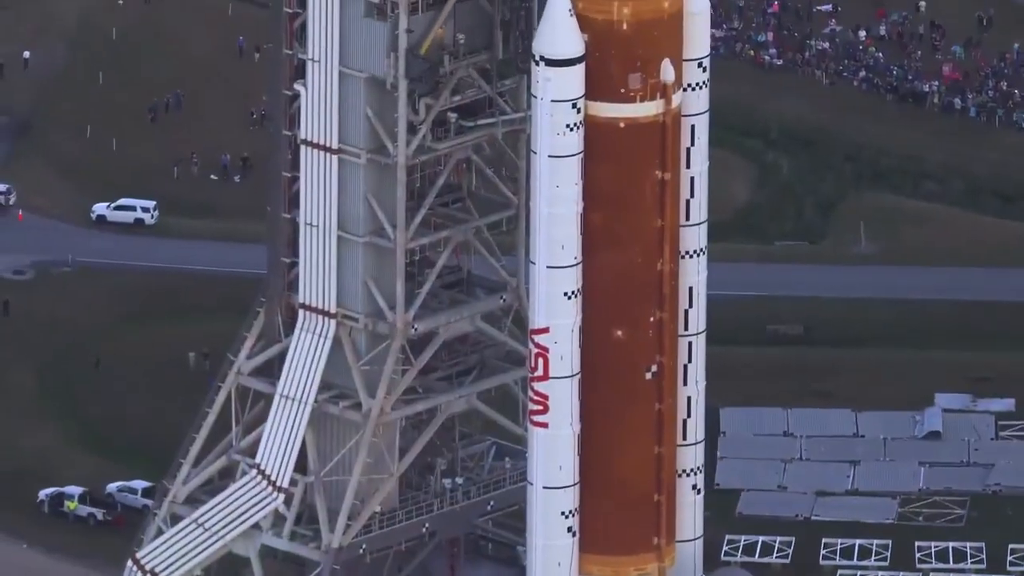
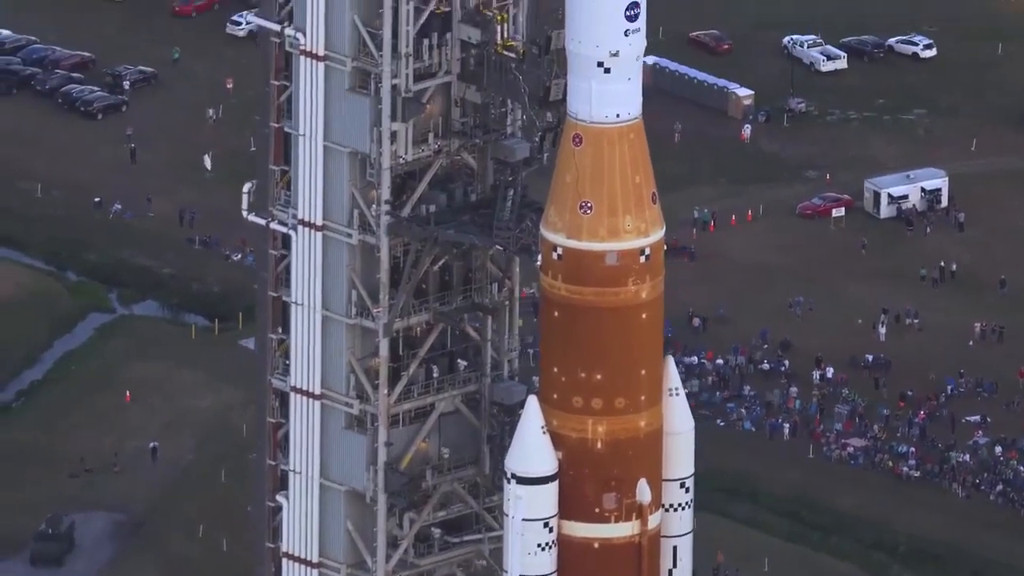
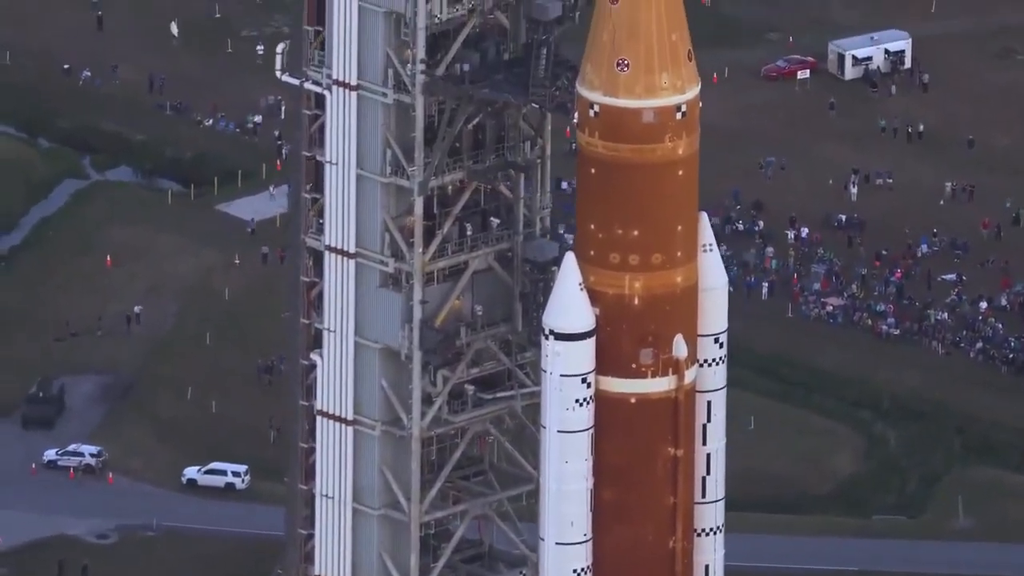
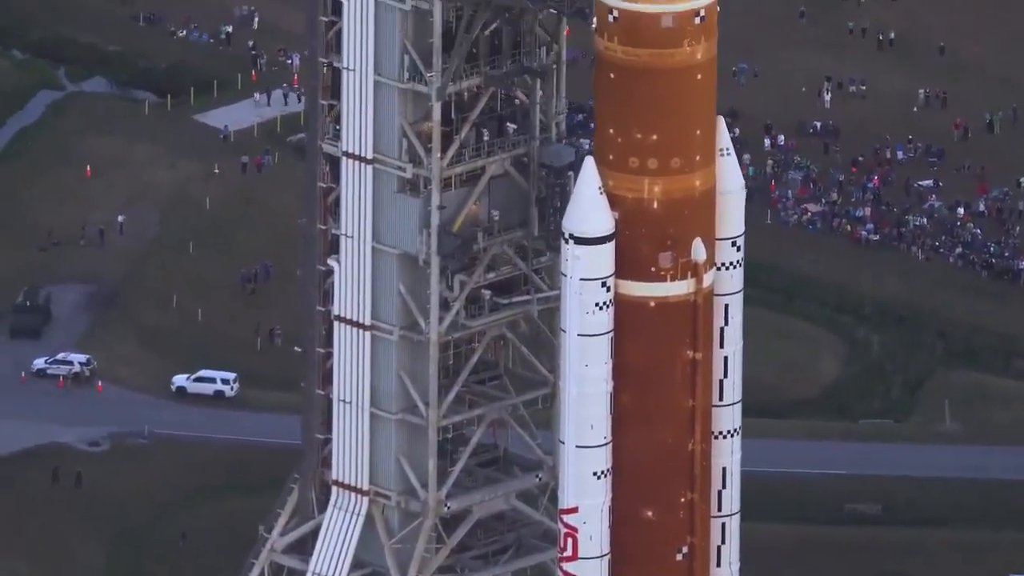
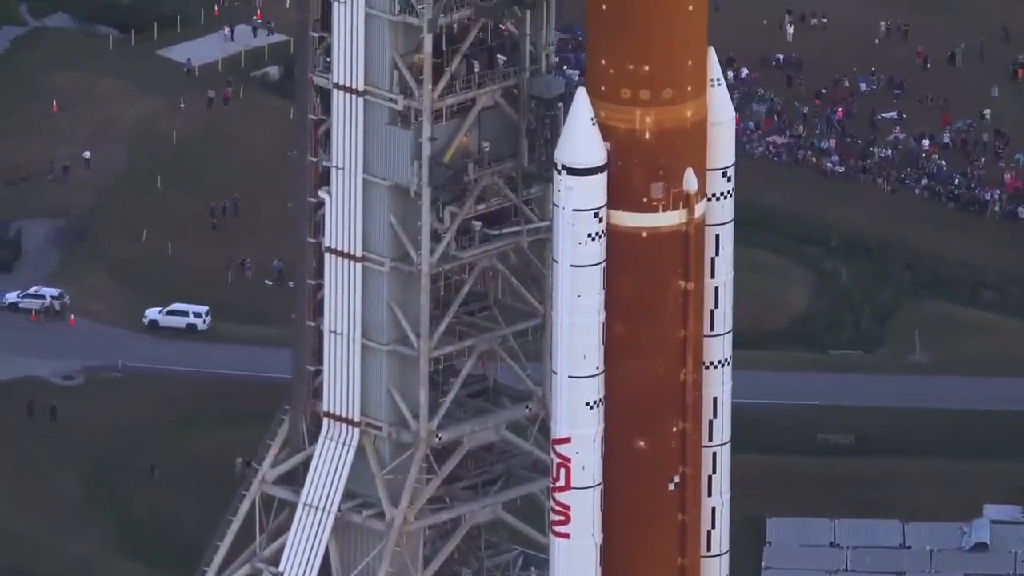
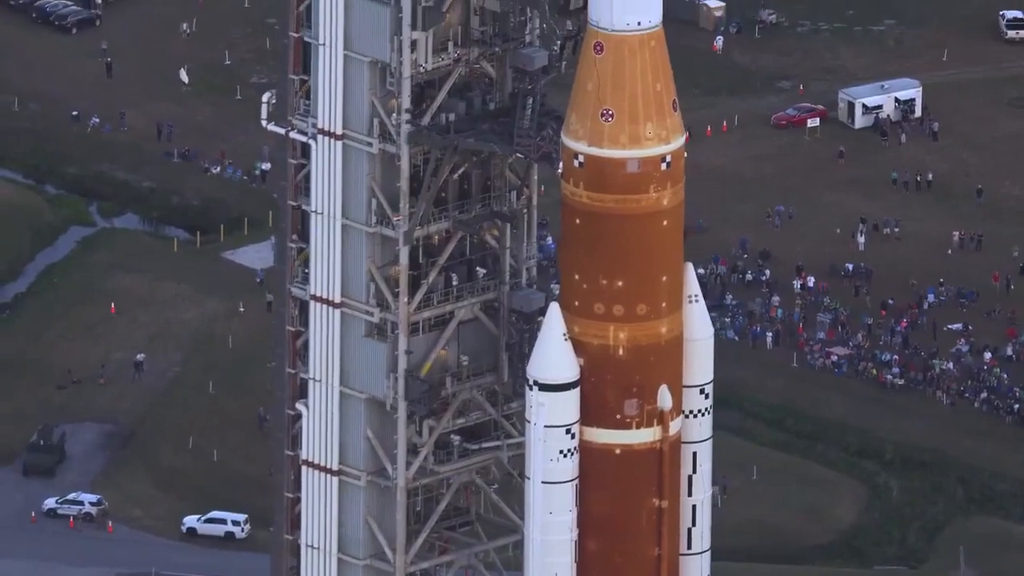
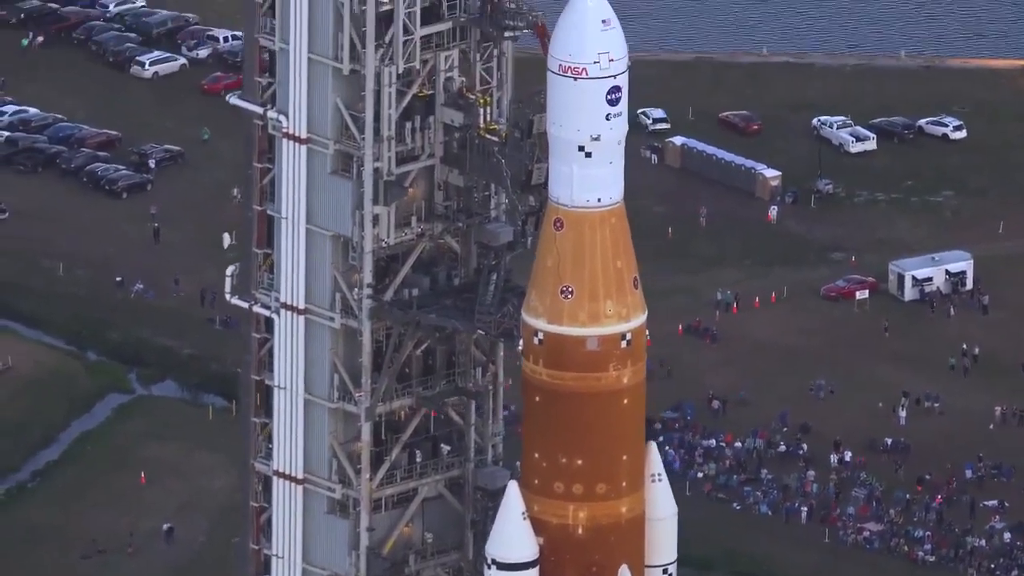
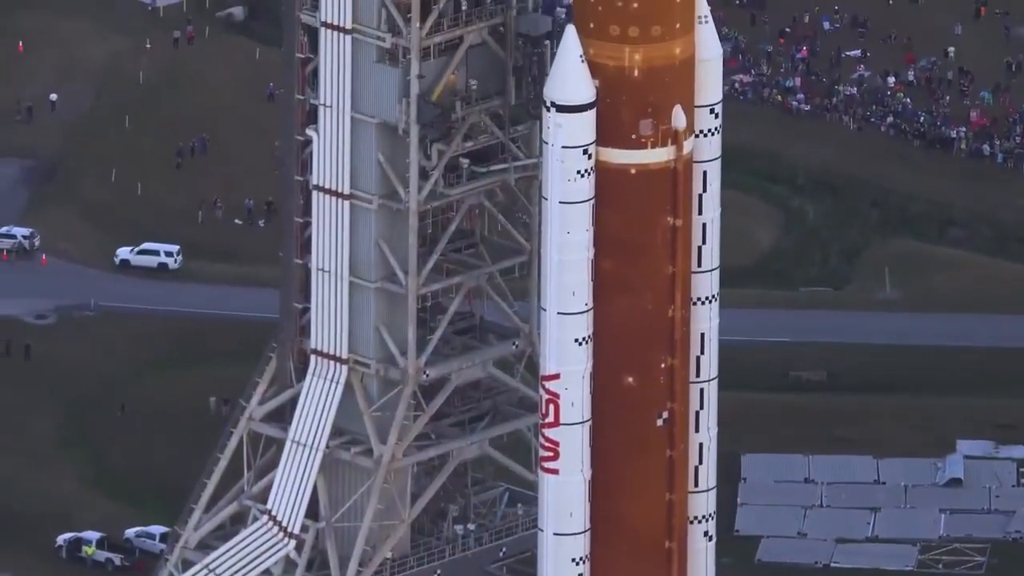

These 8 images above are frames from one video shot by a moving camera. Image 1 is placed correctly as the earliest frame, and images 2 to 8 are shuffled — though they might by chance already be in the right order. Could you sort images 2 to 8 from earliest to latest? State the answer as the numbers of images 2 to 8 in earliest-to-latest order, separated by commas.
8, 5, 4, 3, 6, 2, 7
